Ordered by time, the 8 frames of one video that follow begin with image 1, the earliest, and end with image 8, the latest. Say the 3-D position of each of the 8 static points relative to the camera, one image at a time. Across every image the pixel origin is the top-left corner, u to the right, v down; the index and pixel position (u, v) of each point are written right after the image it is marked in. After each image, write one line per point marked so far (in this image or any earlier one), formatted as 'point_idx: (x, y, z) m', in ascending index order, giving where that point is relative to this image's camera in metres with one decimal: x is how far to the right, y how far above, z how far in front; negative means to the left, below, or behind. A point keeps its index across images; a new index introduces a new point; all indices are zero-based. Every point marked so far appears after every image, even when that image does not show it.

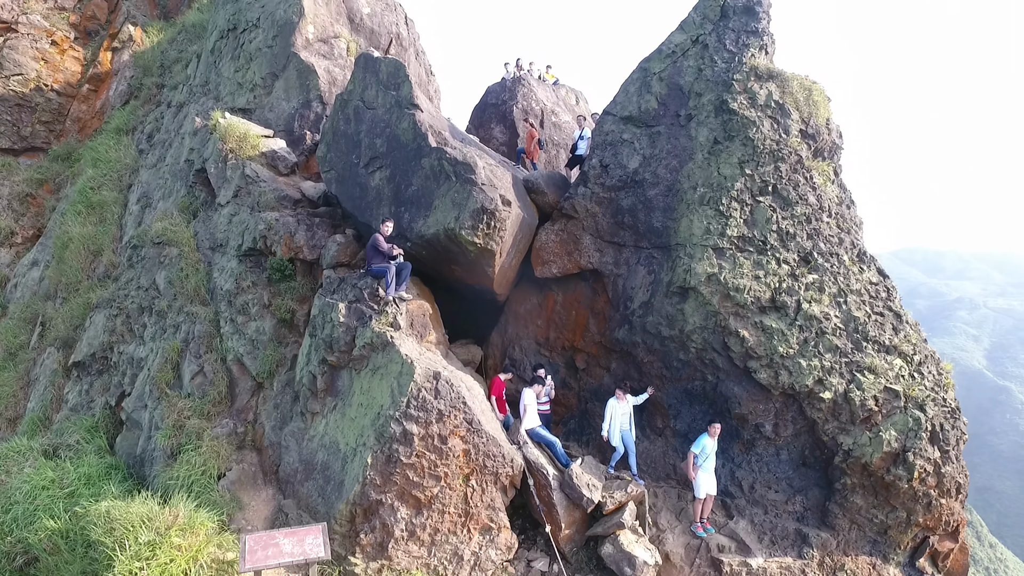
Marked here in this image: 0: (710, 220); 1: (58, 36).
0: (+2.8, +1.0, +8.6) m
1: (-14.0, +7.7, +19.0) m
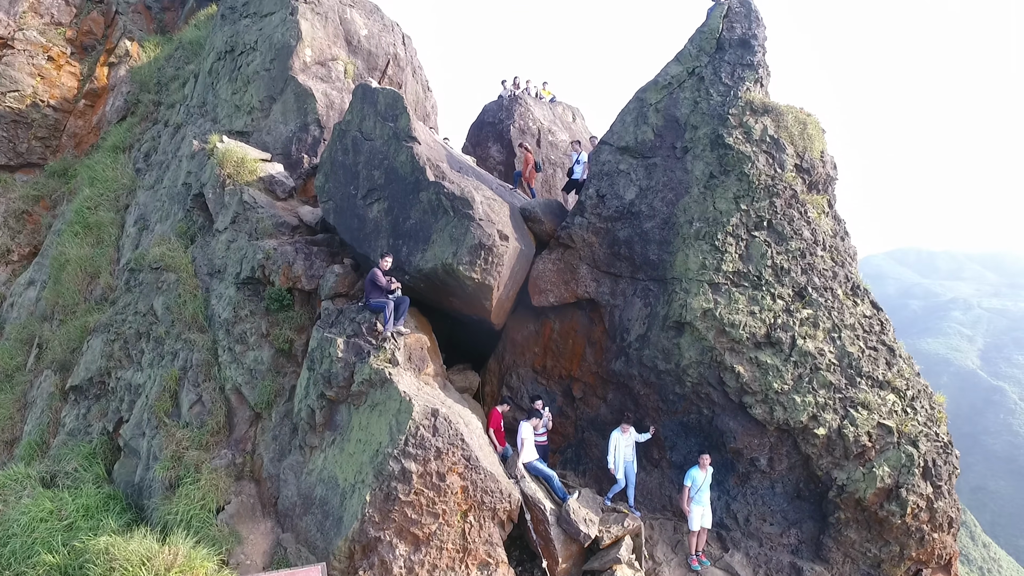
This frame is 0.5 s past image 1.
0: (+2.7, +0.5, +8.7) m
1: (-14.1, +7.3, +18.9) m
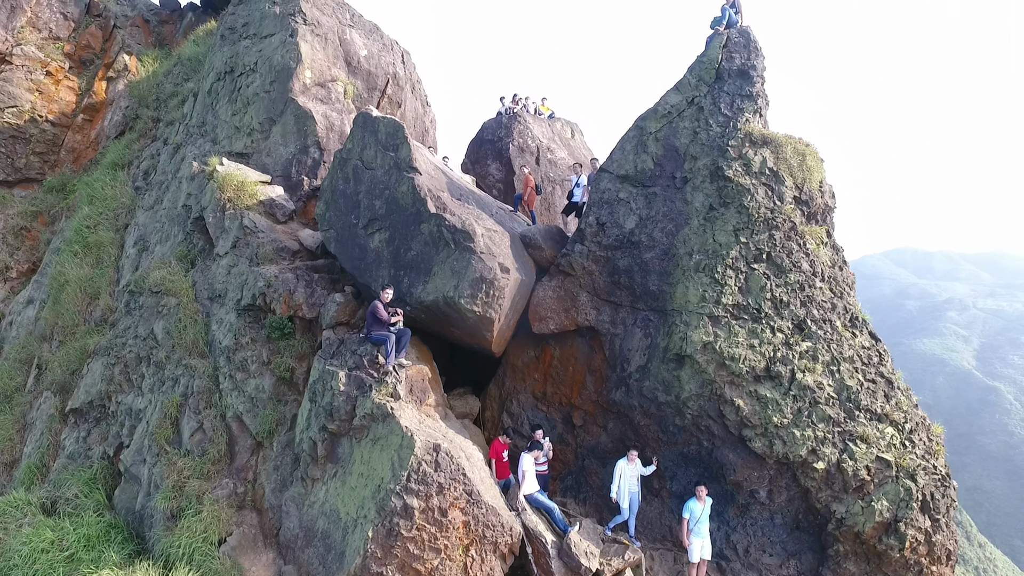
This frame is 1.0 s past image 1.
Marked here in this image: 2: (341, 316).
0: (+2.8, 0.0, +8.7) m
1: (-14.1, +6.8, +18.9) m
2: (-2.7, -0.4, +9.7) m
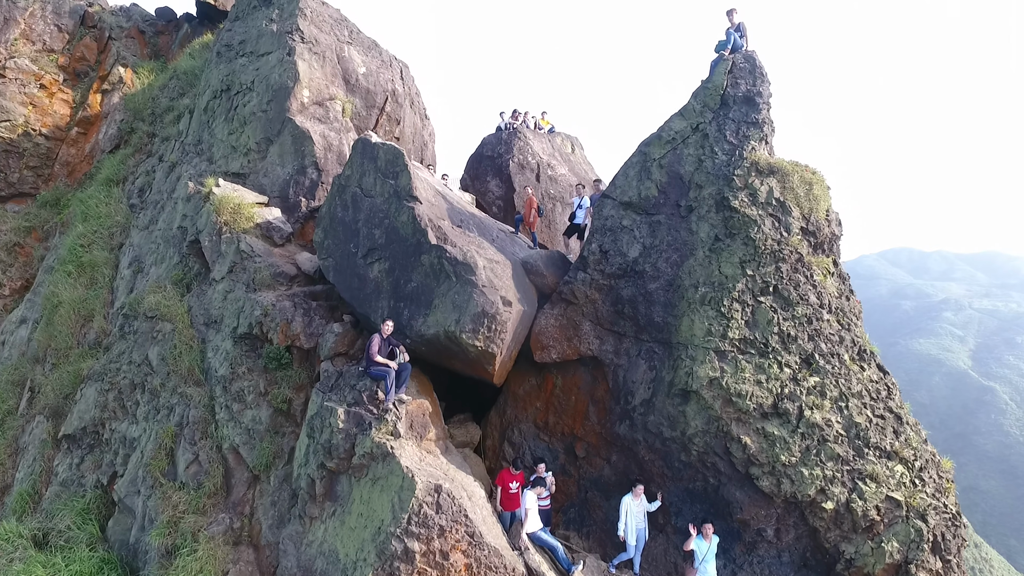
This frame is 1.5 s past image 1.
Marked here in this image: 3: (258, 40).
0: (+2.8, -0.5, +8.6) m
1: (-14.1, +6.3, +18.7) m
2: (-2.7, -0.9, +9.6) m
3: (-5.6, +5.5, +13.5) m
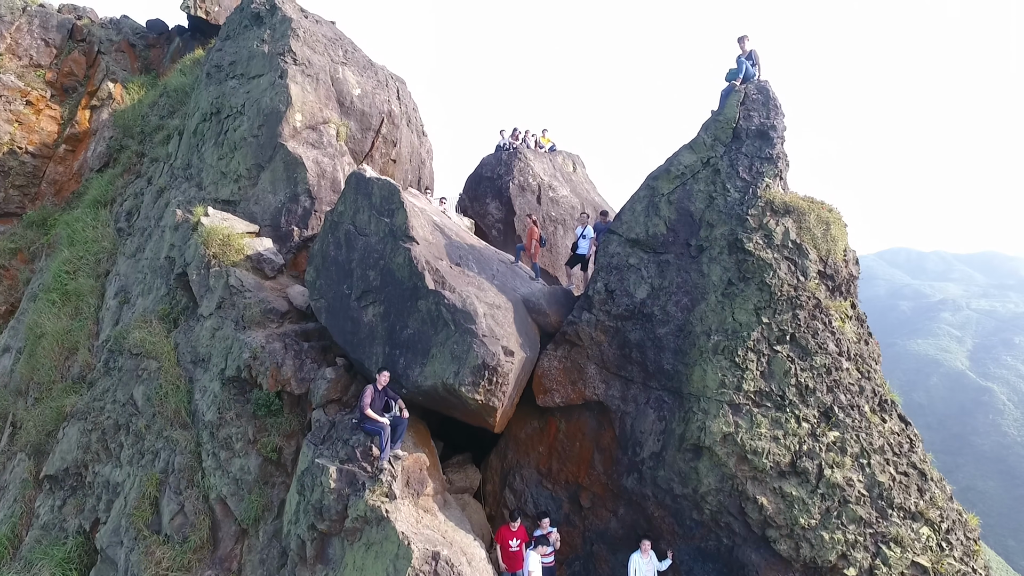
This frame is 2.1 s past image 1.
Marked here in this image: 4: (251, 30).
0: (+2.8, -1.1, +8.1) m
1: (-14.1, +5.7, +18.2) m
2: (-2.7, -1.6, +9.1) m
3: (-5.6, +4.8, +13.0) m
4: (-5.7, +5.7, +13.5) m
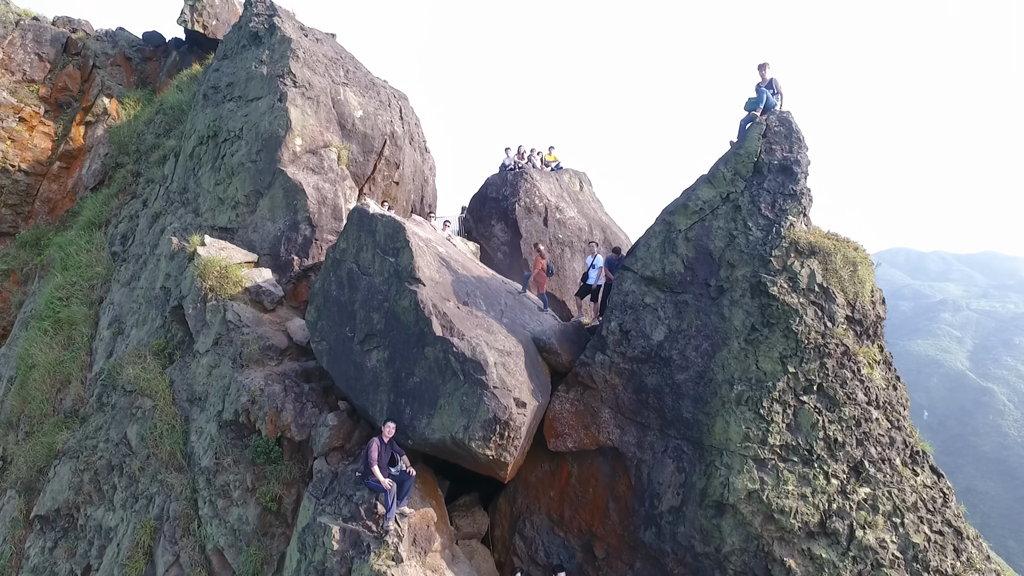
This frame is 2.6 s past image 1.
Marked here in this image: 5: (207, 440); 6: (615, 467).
0: (+3.0, -1.7, +7.7) m
1: (-14.0, +5.1, +17.7) m
2: (-2.5, -2.2, +8.7) m
3: (-5.4, +4.2, +12.6) m
4: (-5.6, +5.1, +13.1) m
5: (-4.8, -2.4, +9.6) m
6: (+1.5, -2.6, +9.0) m
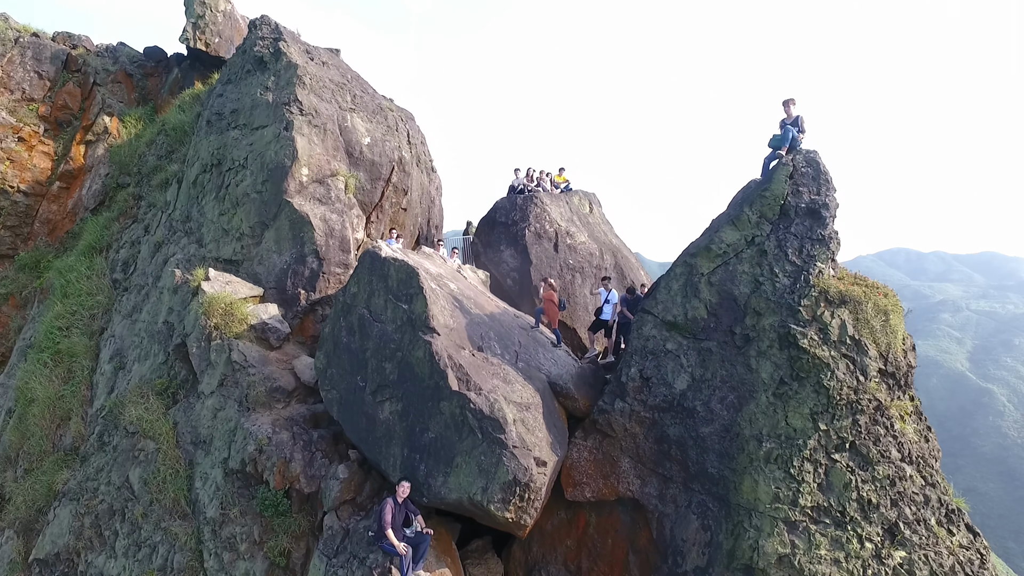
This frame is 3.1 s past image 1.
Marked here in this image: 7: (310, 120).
0: (+3.2, -2.3, +7.4) m
1: (-13.8, +4.4, +17.4) m
2: (-2.3, -2.8, +8.3) m
3: (-5.2, +3.6, +12.3) m
4: (-5.4, +4.4, +12.8) m
5: (-4.5, -3.0, +9.3) m
6: (+1.8, -3.3, +8.7) m
7: (-4.0, +3.3, +12.1) m
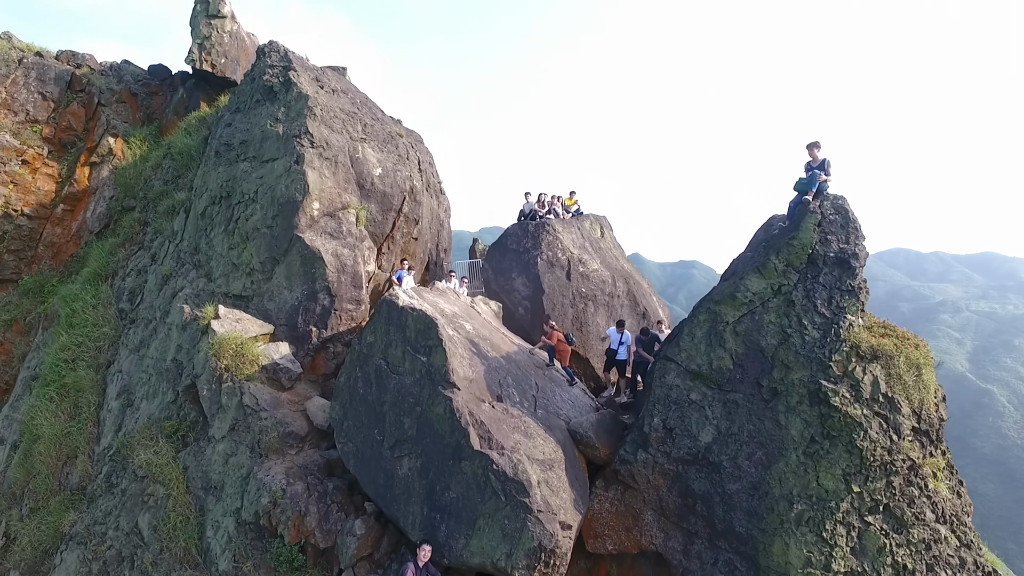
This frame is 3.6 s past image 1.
0: (+3.5, -3.0, +7.2) m
1: (-13.5, +3.8, +17.2) m
2: (-2.0, -3.5, +8.1) m
3: (-4.9, +2.9, +12.1) m
4: (-5.1, +3.7, +12.5) m
5: (-4.2, -3.7, +9.0) m
6: (+2.0, -4.0, +8.5) m
7: (-3.7, +2.6, +11.9) m
